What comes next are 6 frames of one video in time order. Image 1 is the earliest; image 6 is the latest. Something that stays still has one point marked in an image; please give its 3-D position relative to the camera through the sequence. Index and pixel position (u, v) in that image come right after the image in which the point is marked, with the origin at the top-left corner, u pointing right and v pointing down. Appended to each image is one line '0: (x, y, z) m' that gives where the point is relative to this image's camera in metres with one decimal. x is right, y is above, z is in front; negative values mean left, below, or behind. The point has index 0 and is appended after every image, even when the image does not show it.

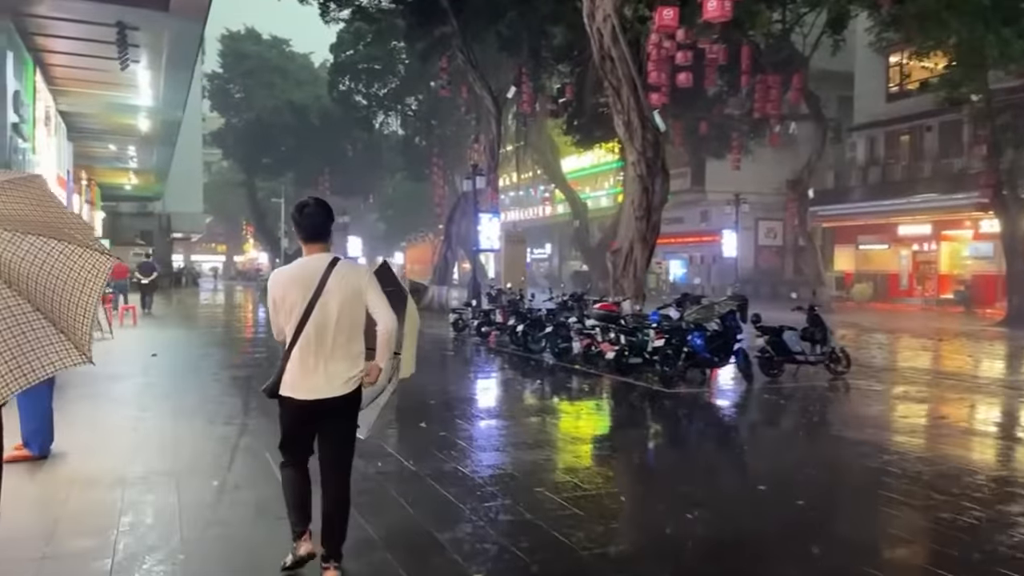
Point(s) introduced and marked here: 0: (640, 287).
0: (+2.8, 0.0, +16.6) m
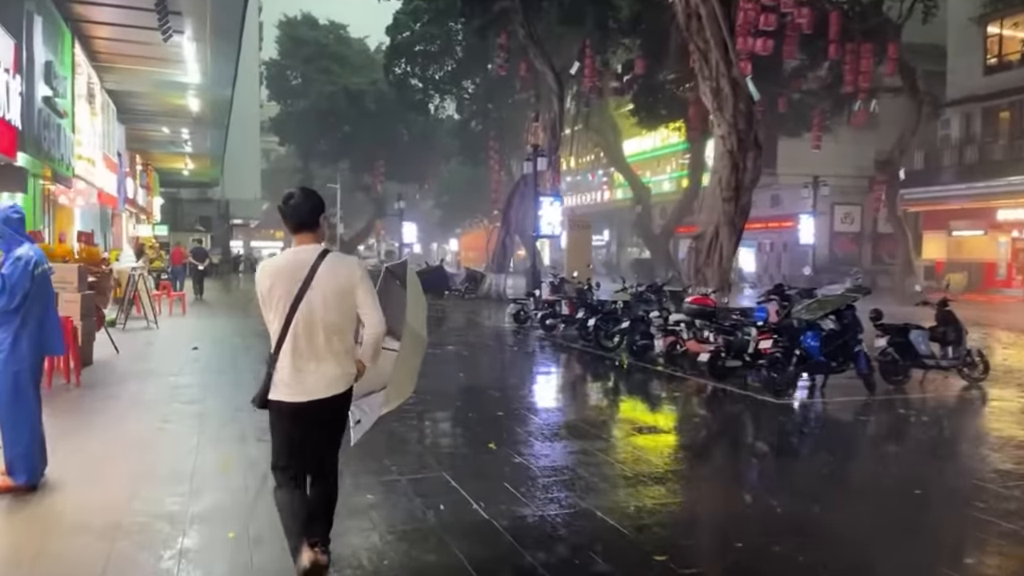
0: (+4.2, +0.2, +14.8) m
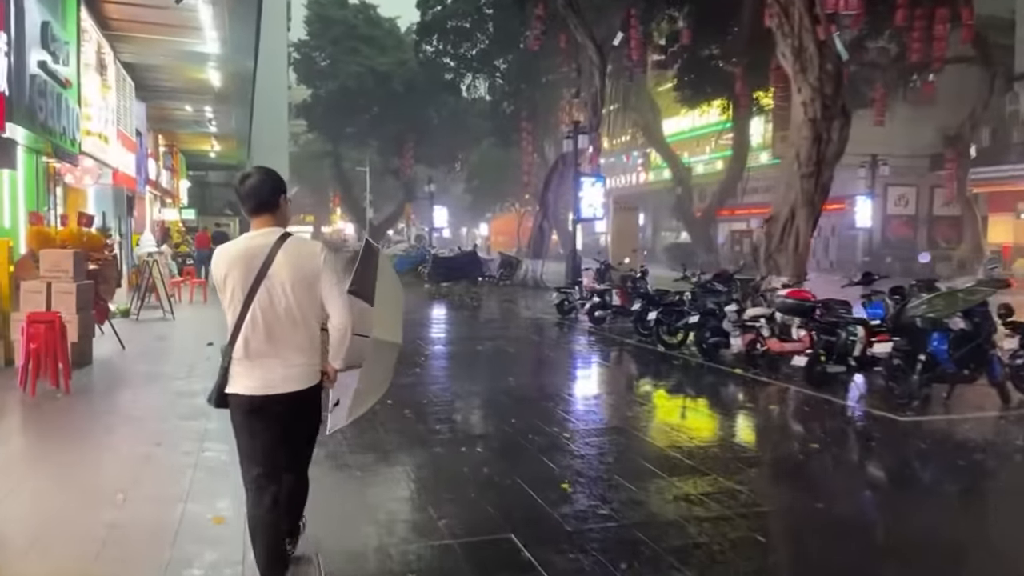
0: (+5.1, +0.4, +13.1) m
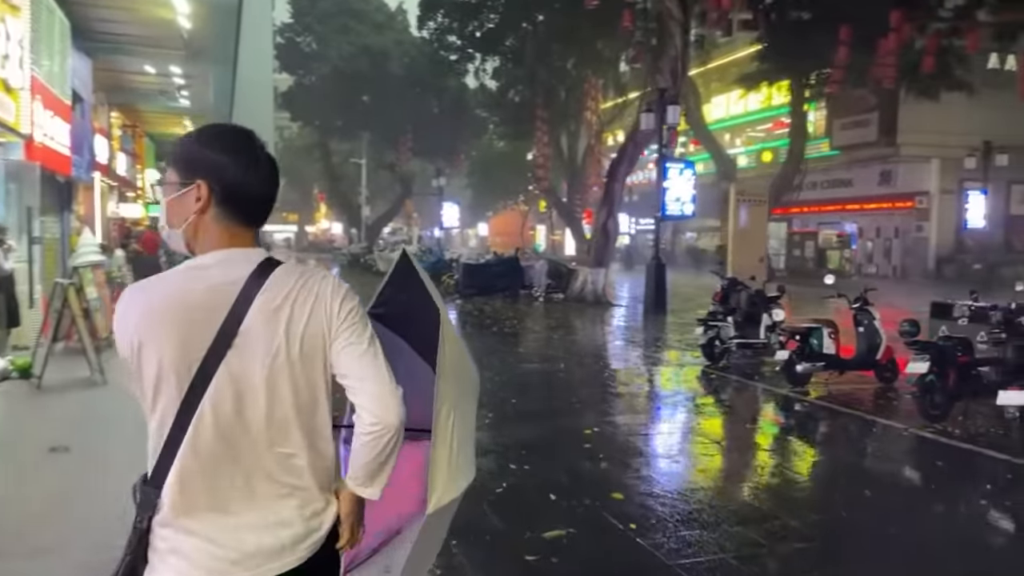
0: (+7.0, -0.1, +7.5) m
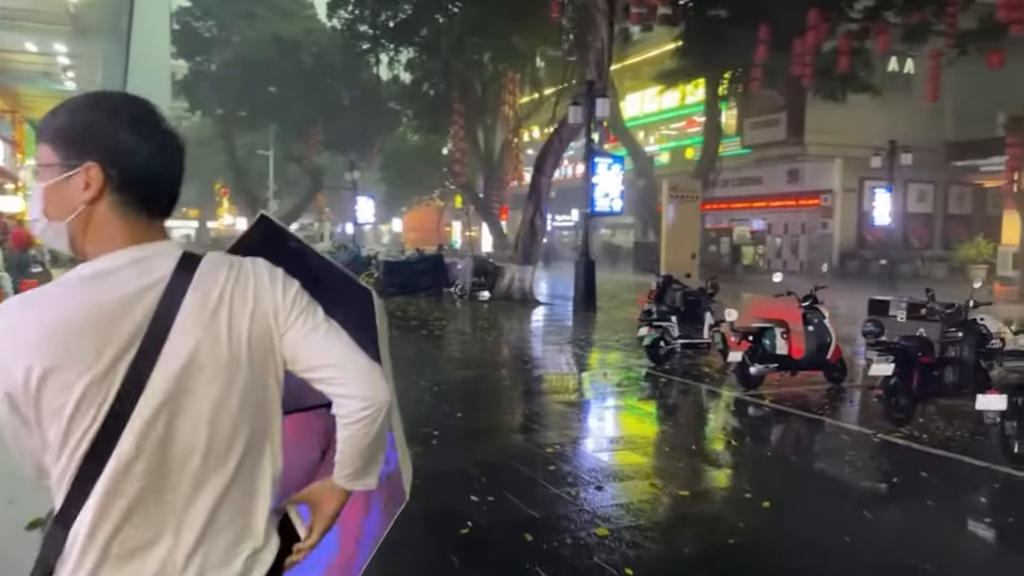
0: (+6.5, 0.0, +7.5) m
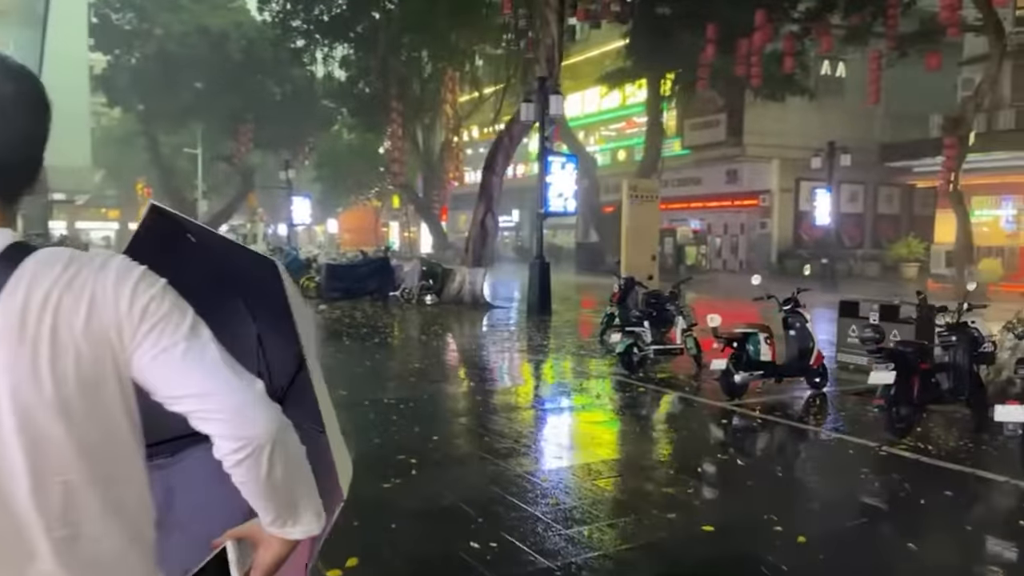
0: (+6.3, 0.0, +7.4) m
